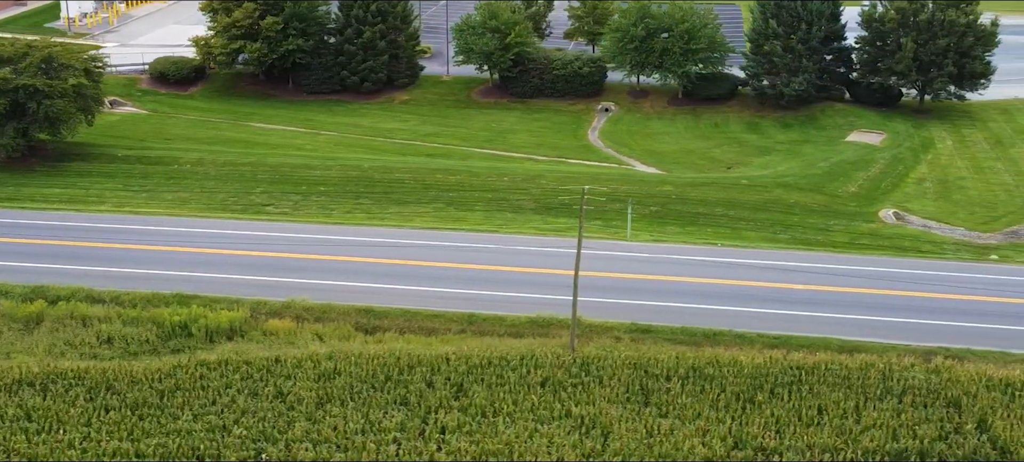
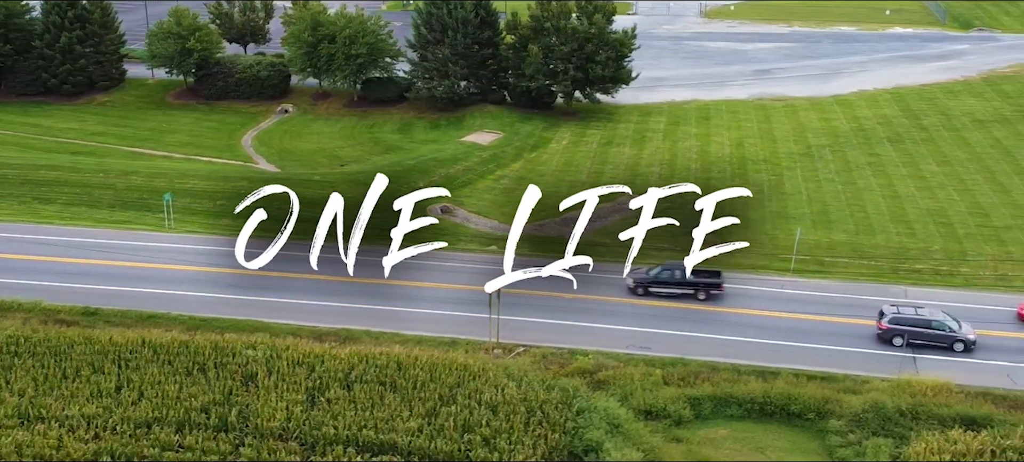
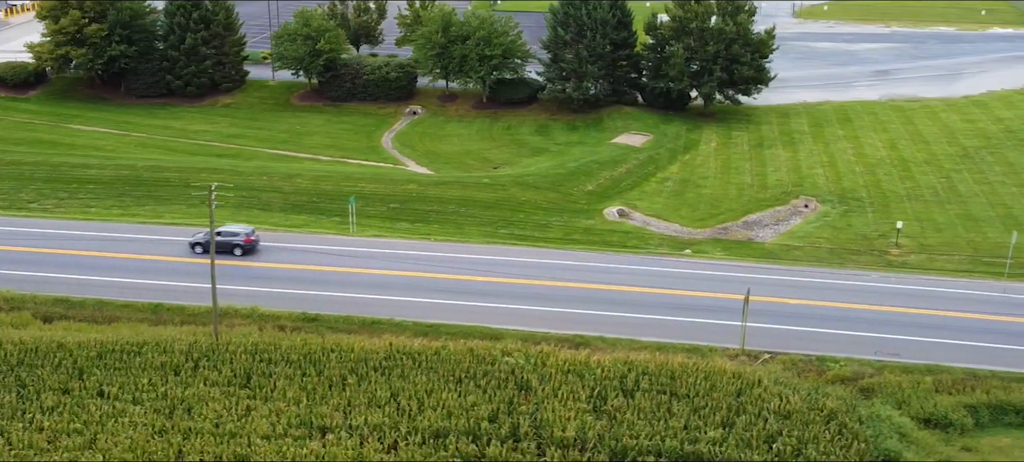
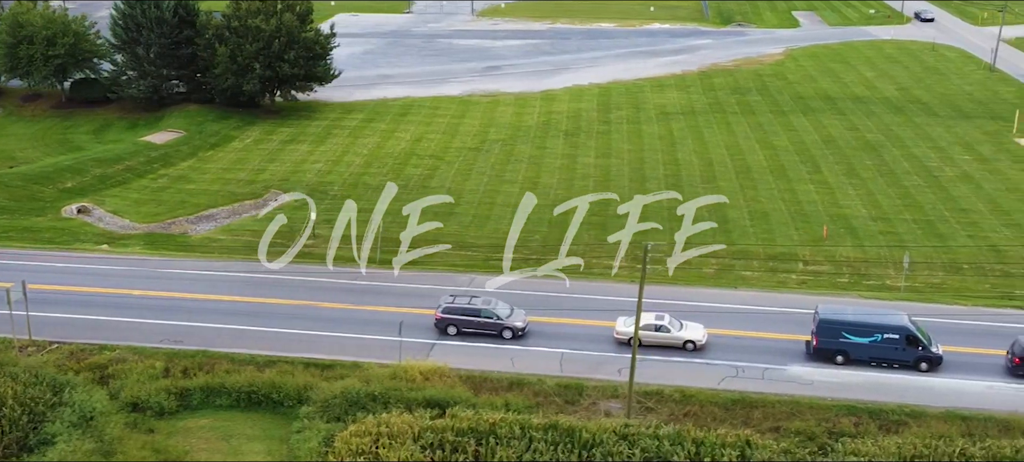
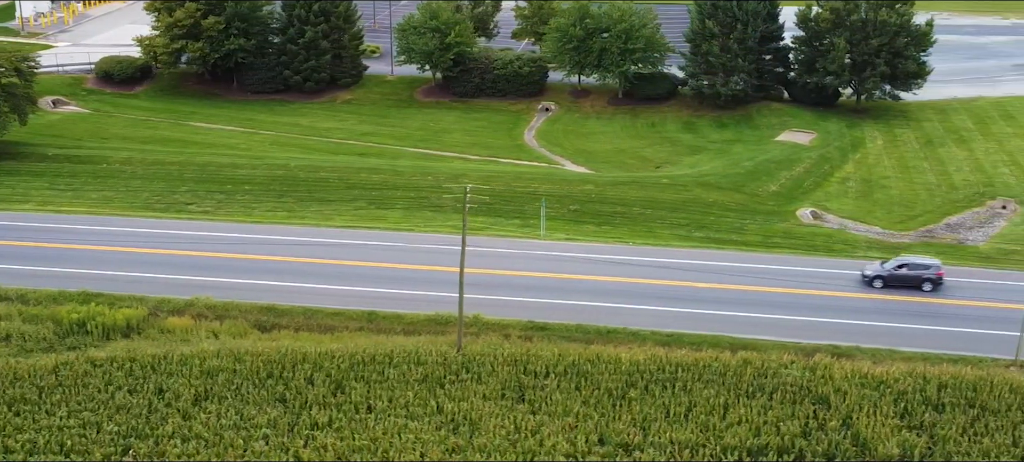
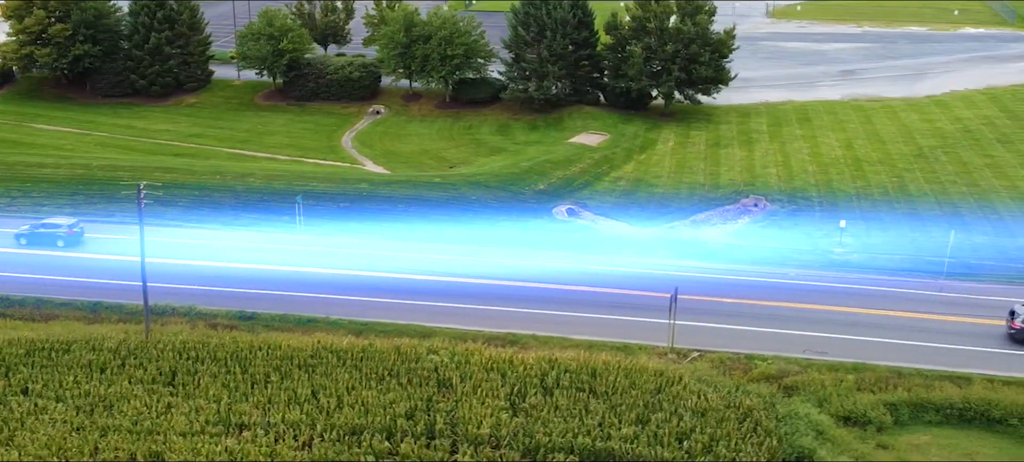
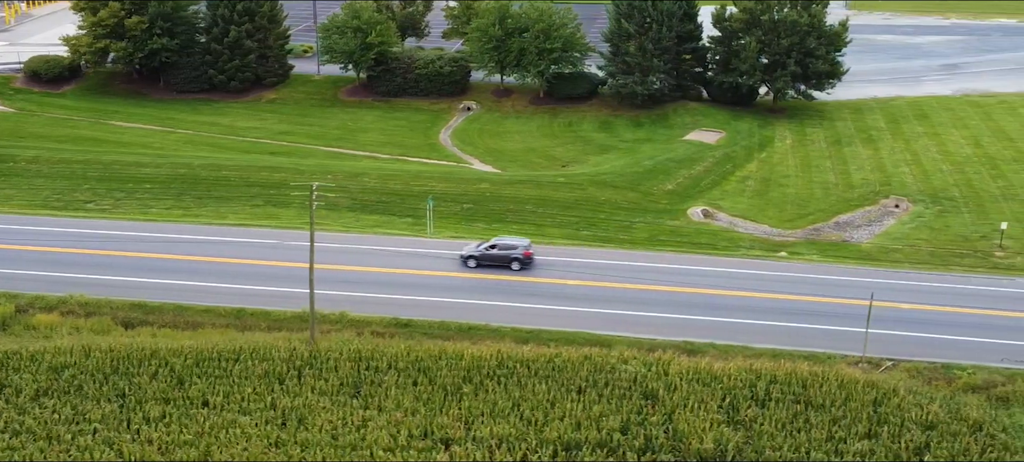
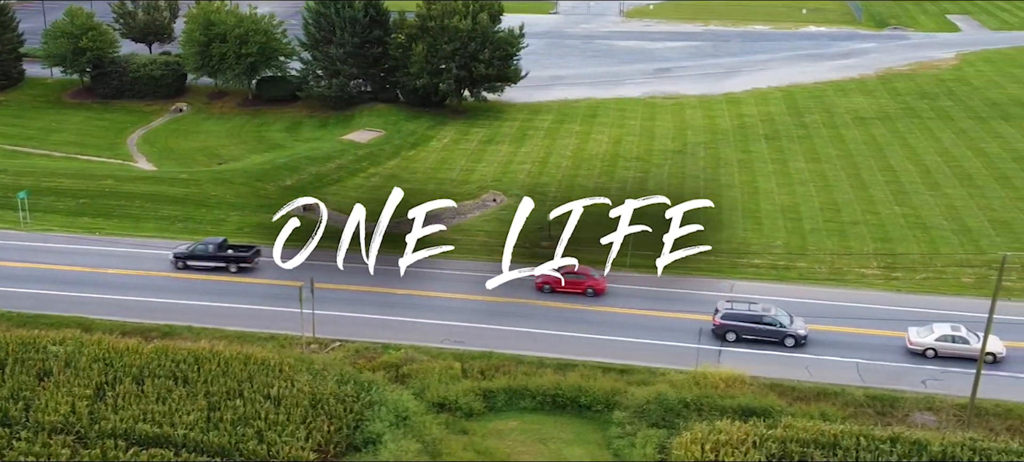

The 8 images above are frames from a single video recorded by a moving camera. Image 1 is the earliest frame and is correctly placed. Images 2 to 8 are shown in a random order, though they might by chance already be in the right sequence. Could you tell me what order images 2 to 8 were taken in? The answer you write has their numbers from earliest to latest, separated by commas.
5, 7, 3, 6, 2, 8, 4
